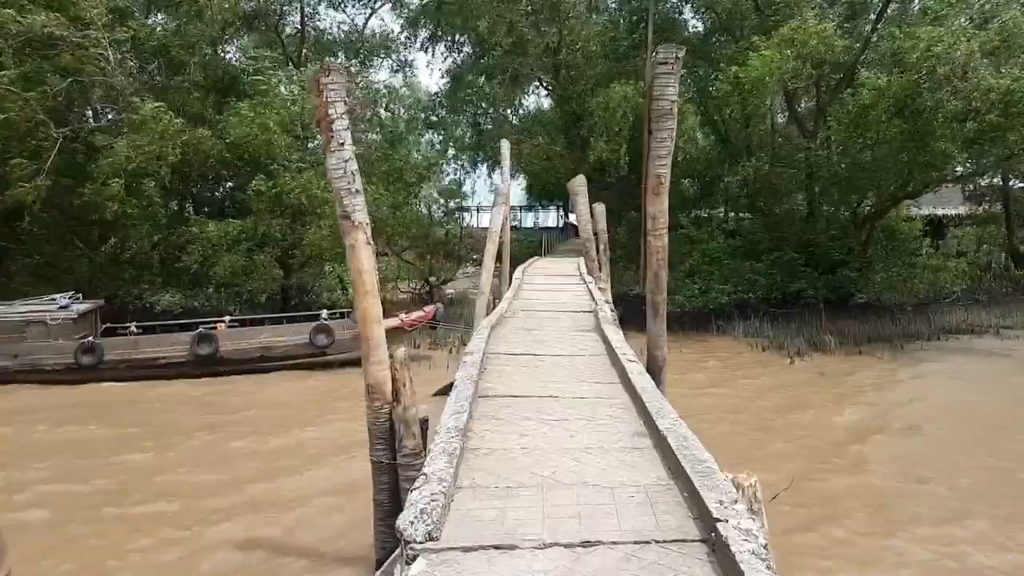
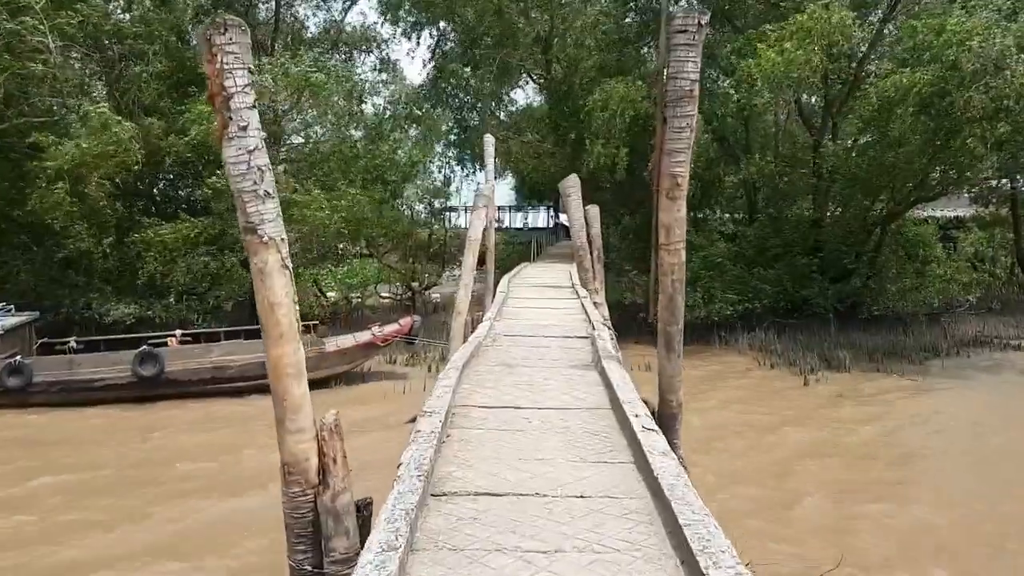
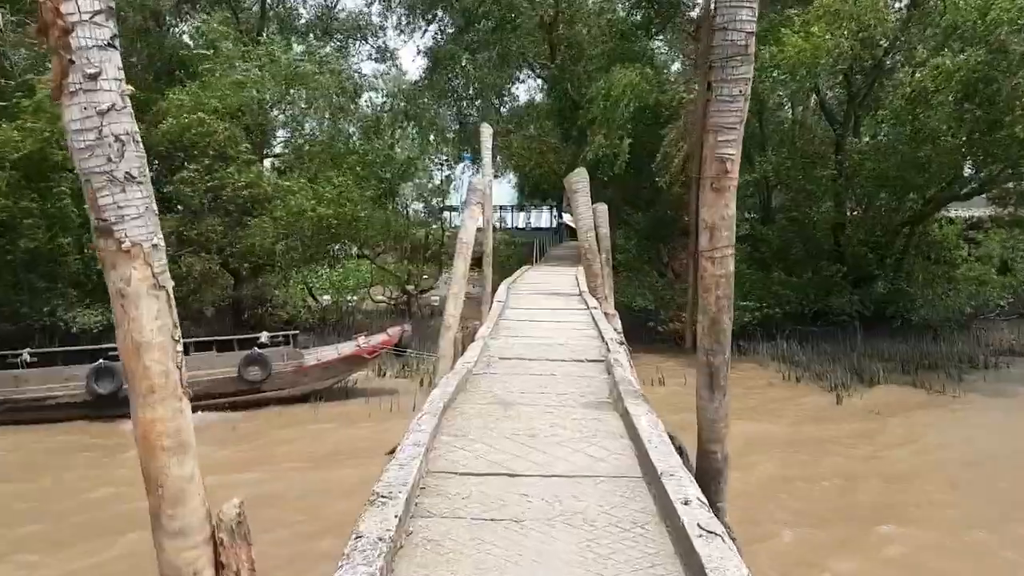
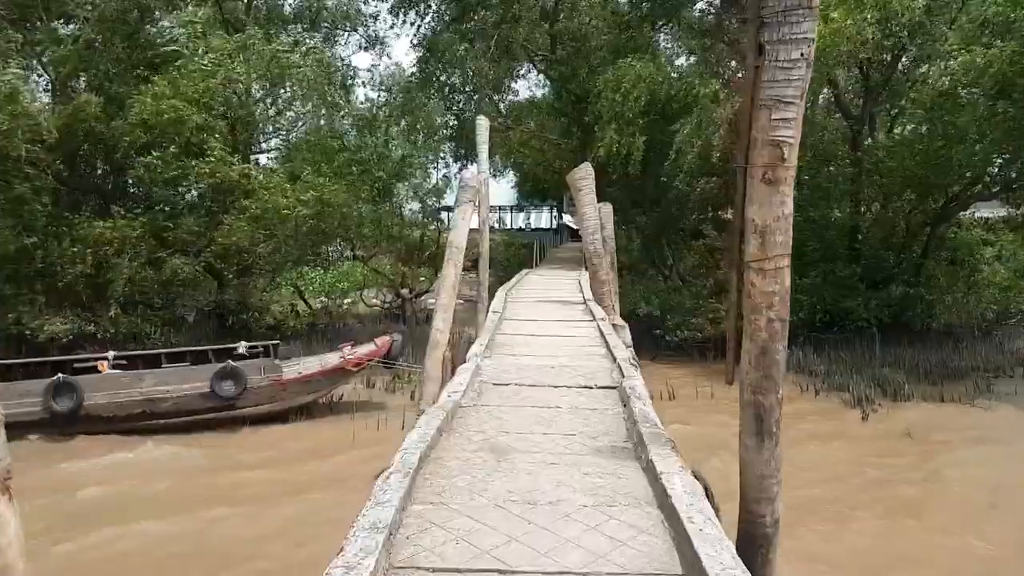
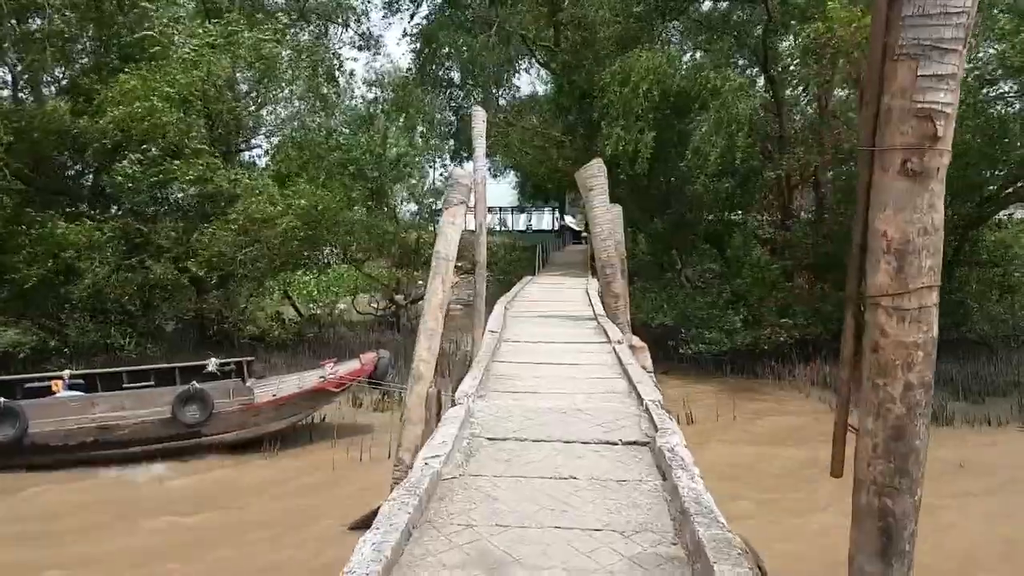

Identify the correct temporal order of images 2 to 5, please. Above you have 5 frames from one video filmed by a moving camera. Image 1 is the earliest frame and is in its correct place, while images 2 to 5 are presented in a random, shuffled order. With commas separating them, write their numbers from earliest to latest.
2, 3, 4, 5
